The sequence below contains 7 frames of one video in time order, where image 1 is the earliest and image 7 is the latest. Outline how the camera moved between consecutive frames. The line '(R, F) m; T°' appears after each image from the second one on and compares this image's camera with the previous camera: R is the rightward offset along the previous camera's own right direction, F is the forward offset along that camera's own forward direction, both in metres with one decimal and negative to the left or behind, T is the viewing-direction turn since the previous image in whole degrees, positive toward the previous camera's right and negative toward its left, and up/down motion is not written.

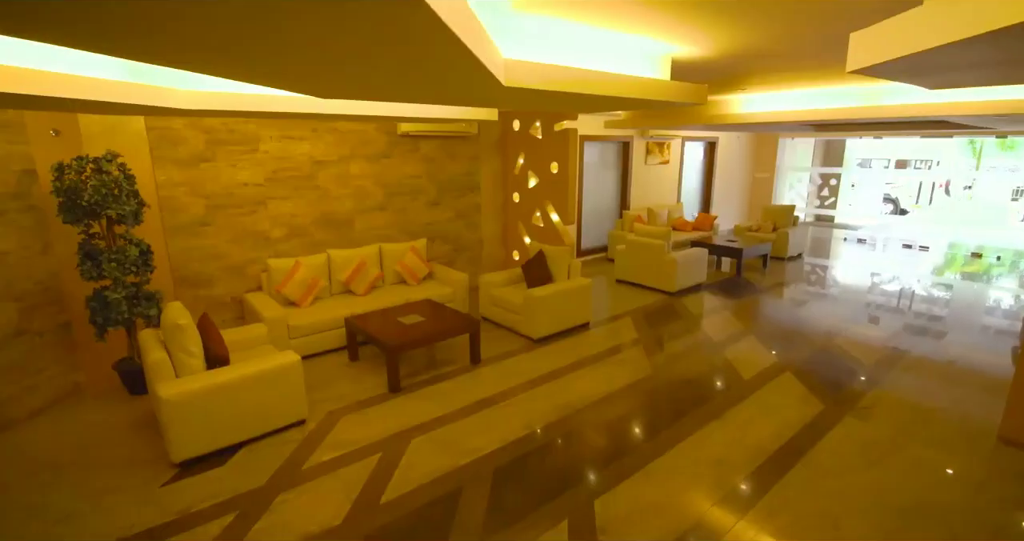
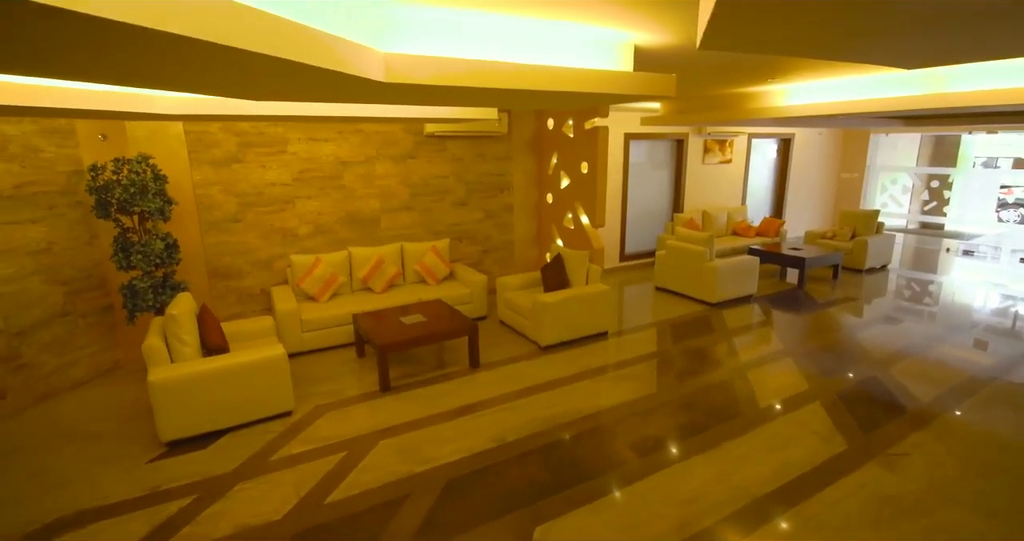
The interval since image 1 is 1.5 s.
(+0.8, +0.2) m; -10°
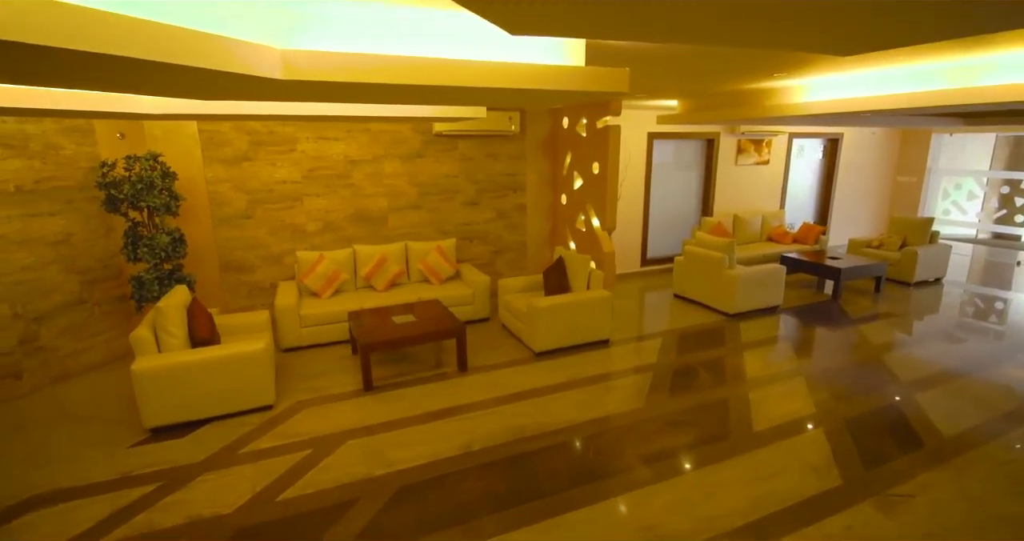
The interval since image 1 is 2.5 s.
(+0.5, +0.1) m; -6°
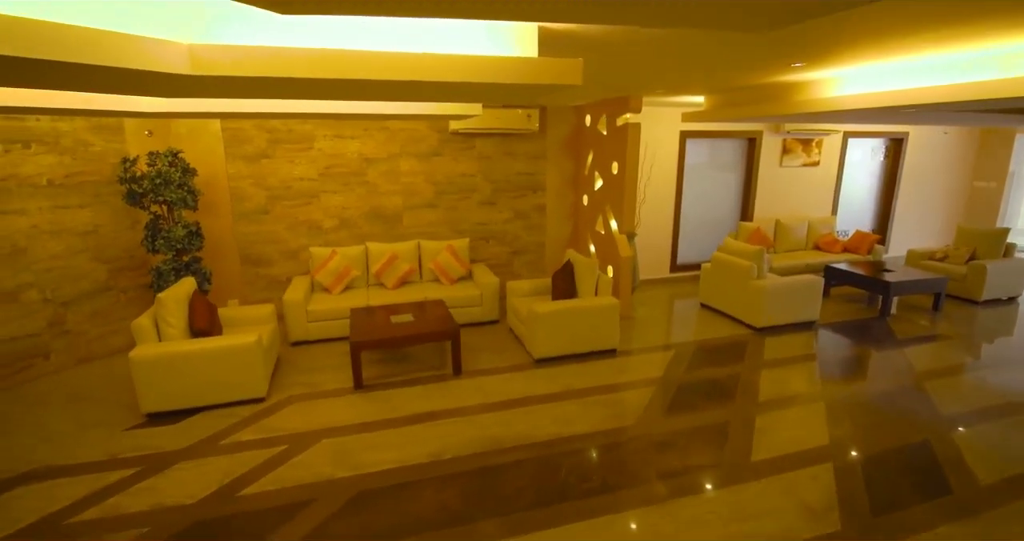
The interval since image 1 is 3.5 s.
(+0.5, +0.2) m; -7°
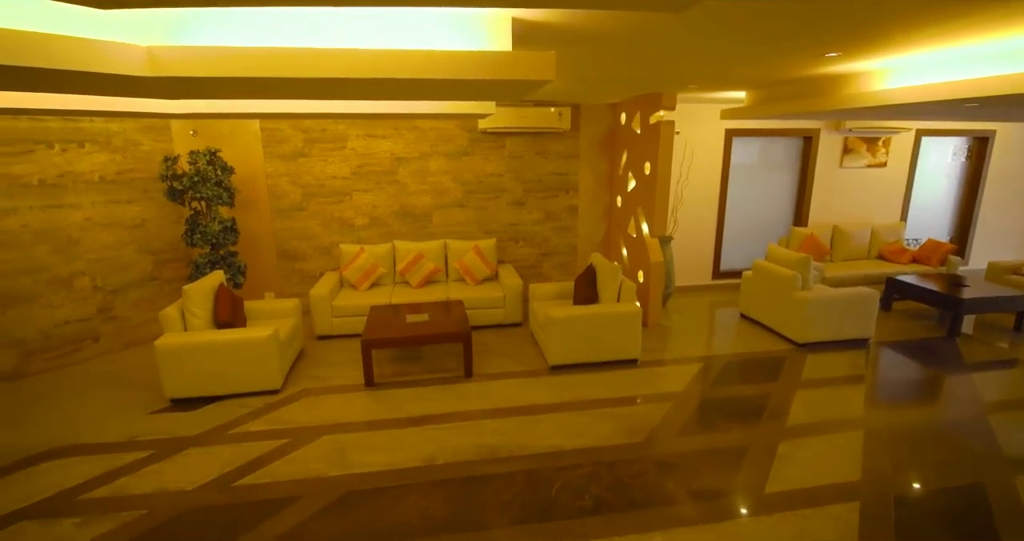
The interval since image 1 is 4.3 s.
(+0.4, +0.1) m; -7°
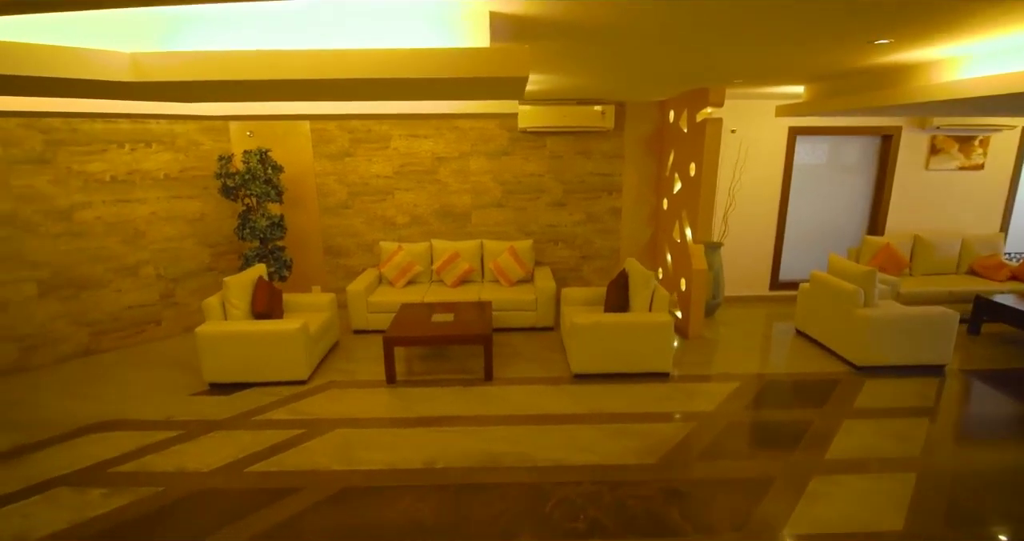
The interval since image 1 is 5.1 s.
(+0.4, +0.1) m; -8°
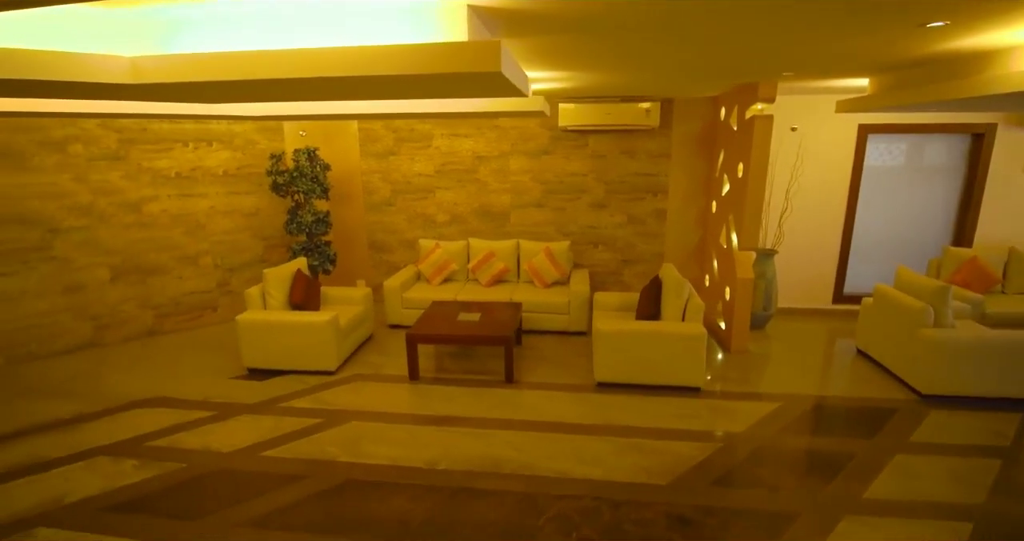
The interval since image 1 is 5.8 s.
(+0.4, +0.1) m; -8°
